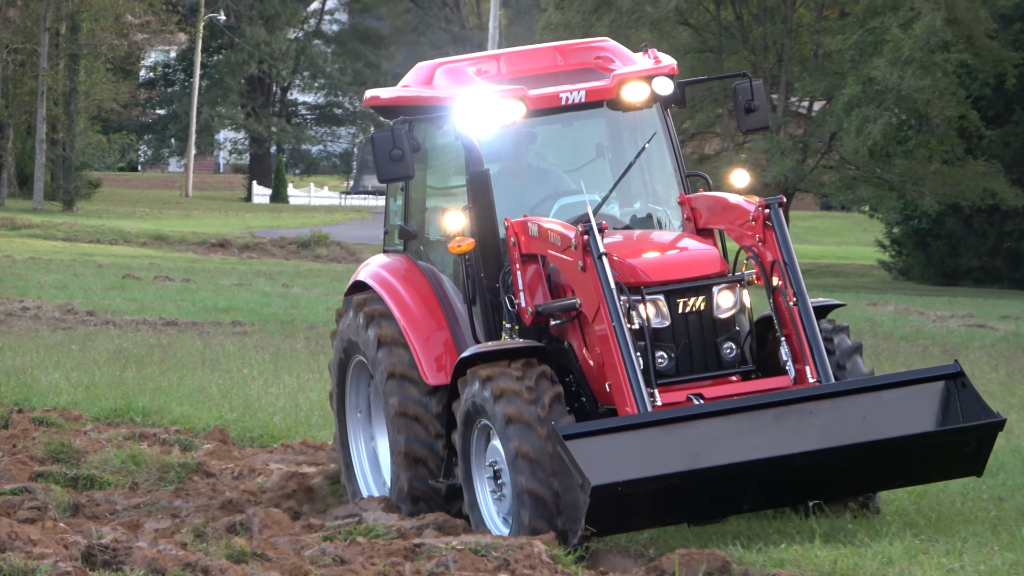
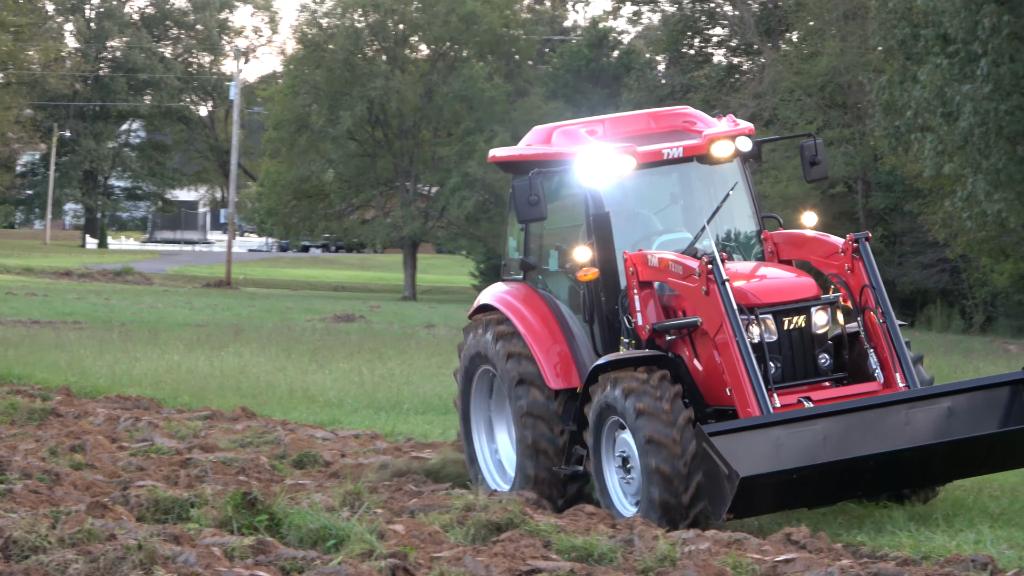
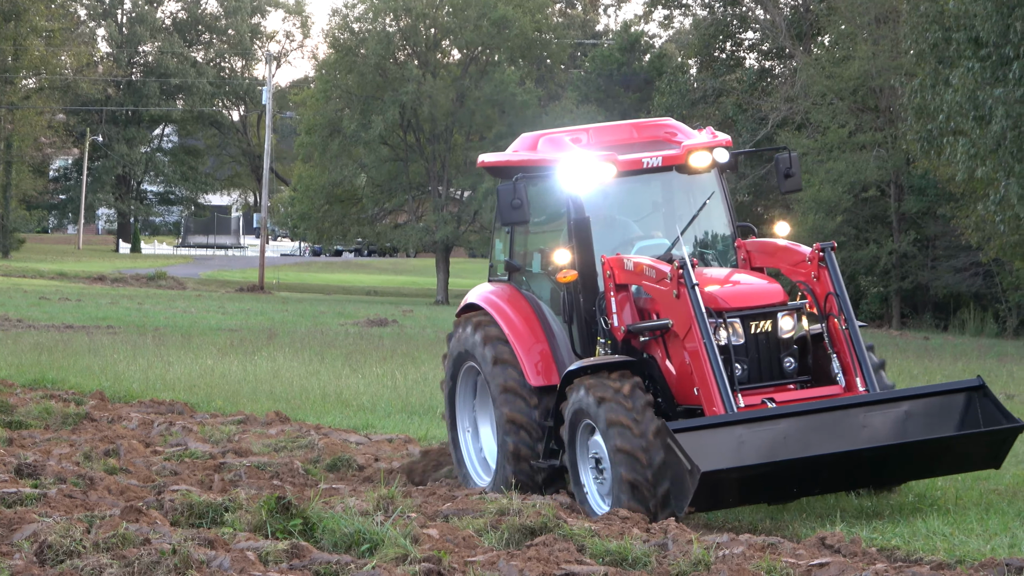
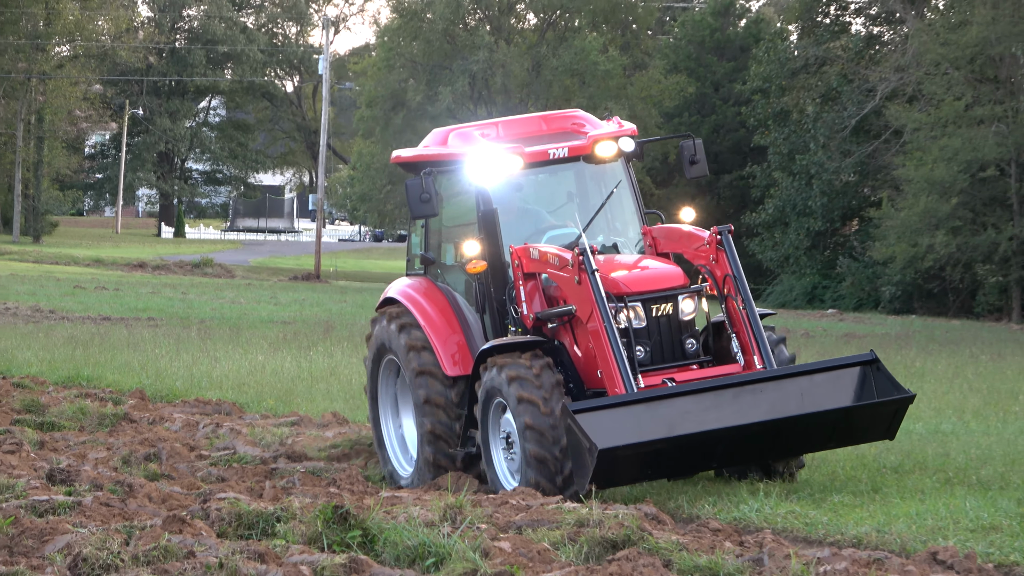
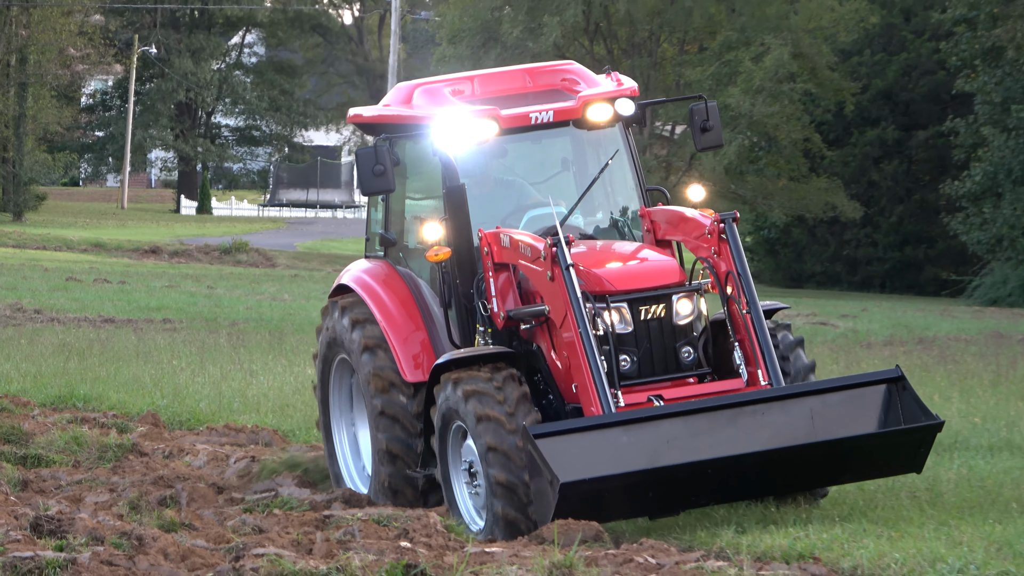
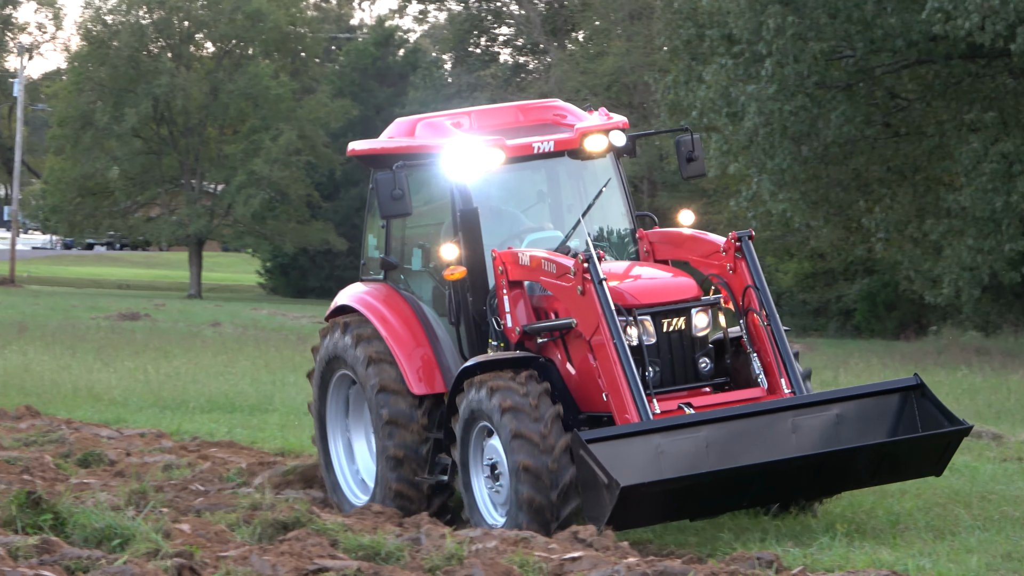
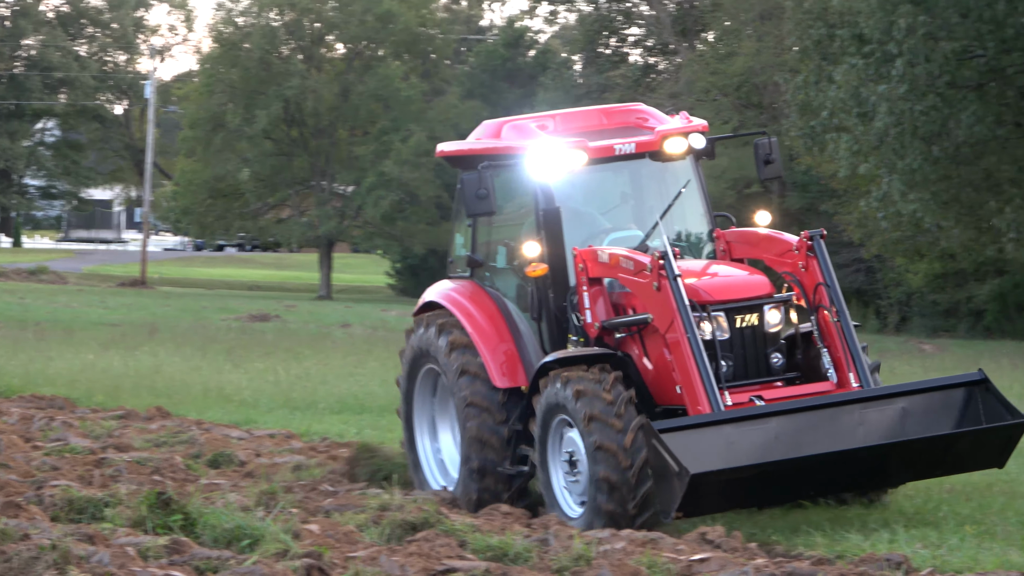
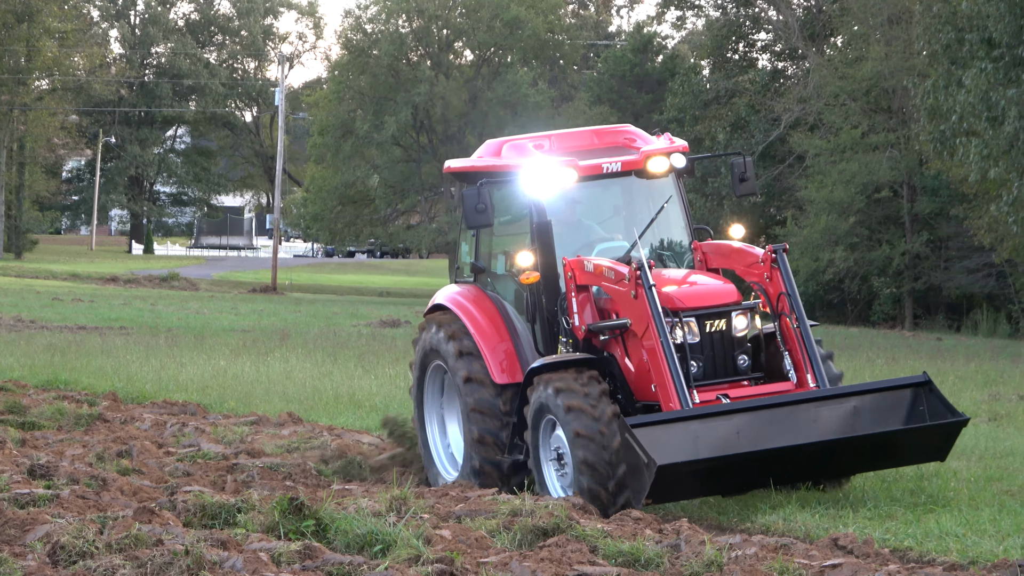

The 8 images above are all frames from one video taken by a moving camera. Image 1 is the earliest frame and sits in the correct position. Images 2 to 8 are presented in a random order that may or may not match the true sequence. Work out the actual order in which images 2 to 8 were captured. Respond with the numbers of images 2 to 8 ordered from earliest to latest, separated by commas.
5, 4, 8, 3, 2, 7, 6
